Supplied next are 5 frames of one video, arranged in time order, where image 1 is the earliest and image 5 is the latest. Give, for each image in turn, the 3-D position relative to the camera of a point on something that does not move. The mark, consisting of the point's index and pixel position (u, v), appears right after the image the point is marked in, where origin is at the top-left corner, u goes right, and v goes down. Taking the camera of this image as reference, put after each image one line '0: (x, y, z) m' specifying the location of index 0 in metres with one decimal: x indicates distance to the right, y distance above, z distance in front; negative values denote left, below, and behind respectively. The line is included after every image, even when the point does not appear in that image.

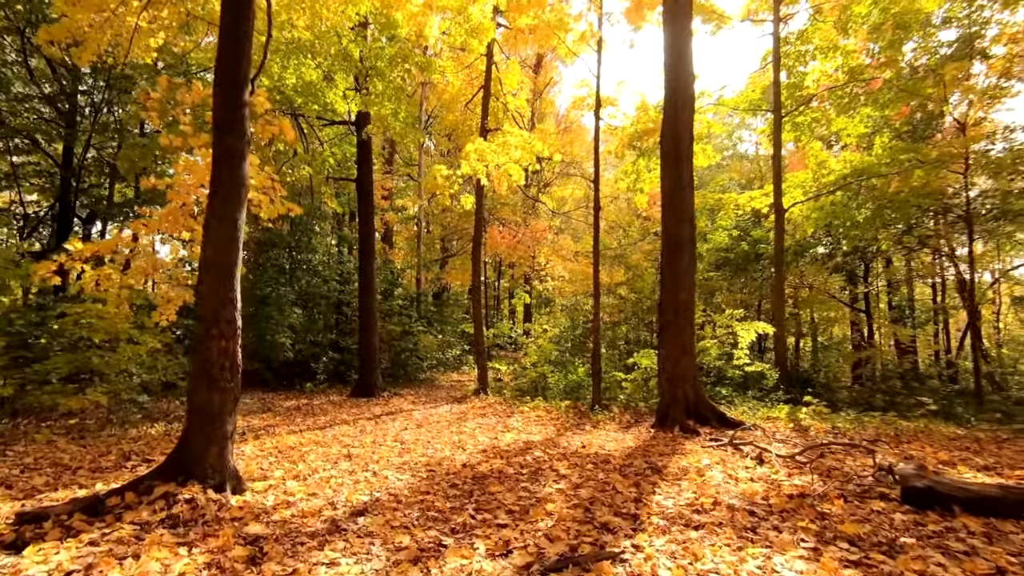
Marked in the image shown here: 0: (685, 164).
0: (+2.7, +1.9, +8.2) m
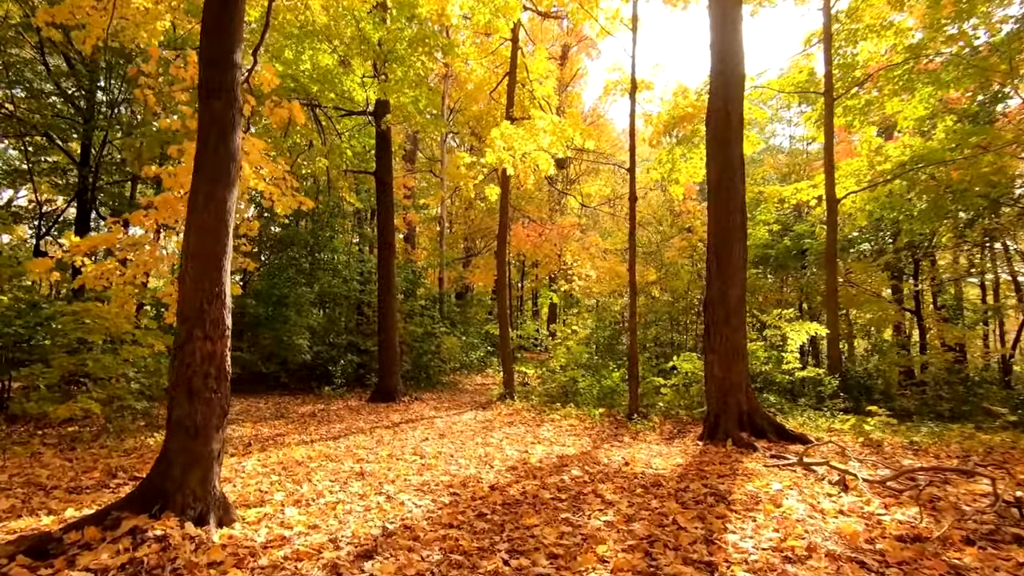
0: (+3.1, +2.0, +7.4) m
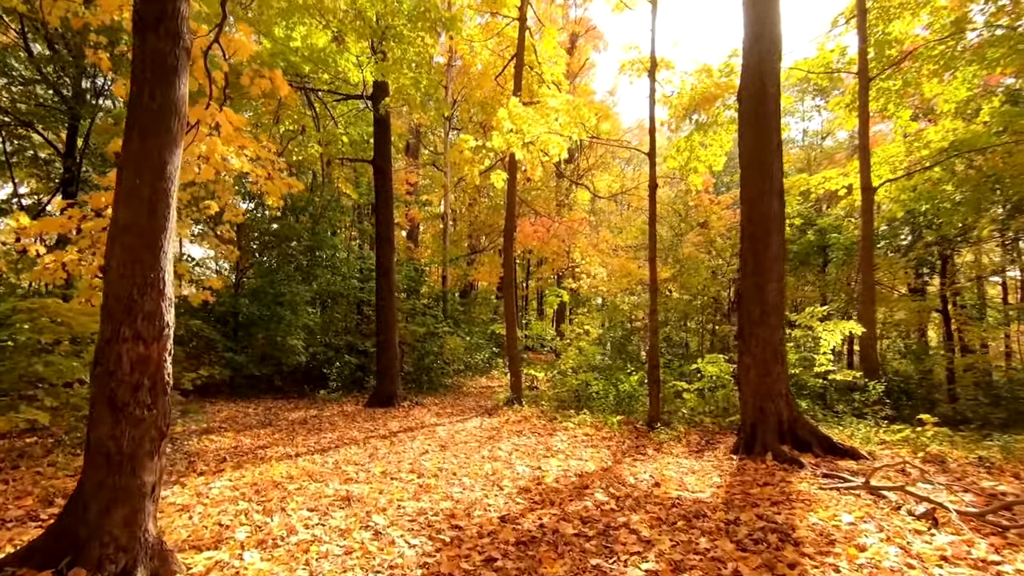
0: (+3.2, +2.0, +6.6) m
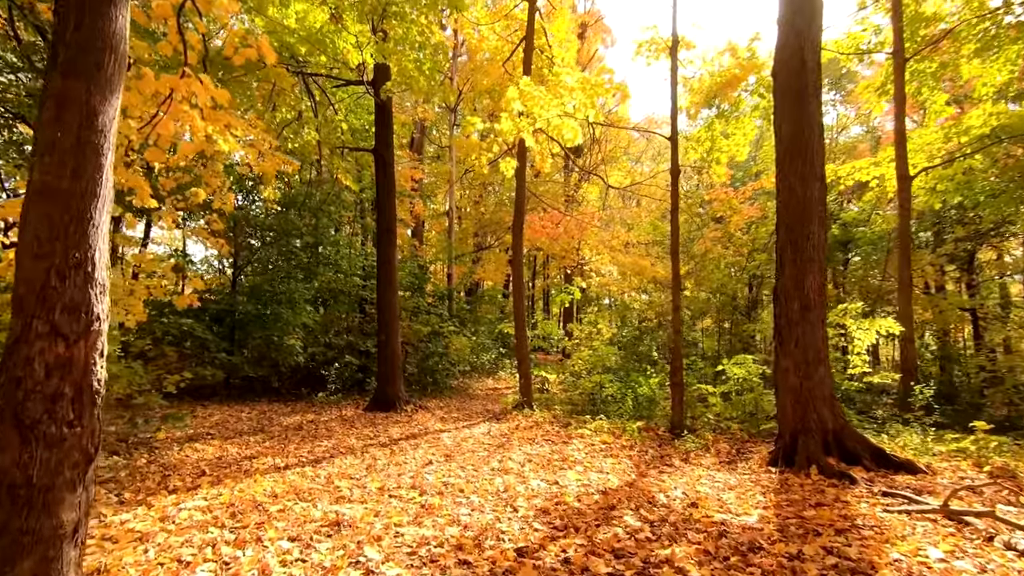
0: (+3.4, +2.1, +5.9) m
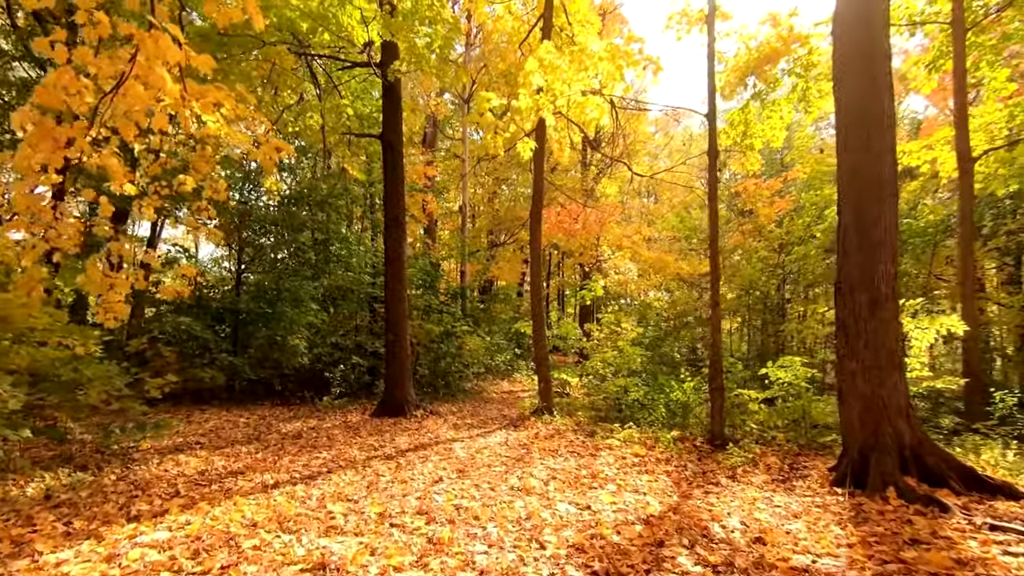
0: (+3.6, +2.2, +5.1) m
